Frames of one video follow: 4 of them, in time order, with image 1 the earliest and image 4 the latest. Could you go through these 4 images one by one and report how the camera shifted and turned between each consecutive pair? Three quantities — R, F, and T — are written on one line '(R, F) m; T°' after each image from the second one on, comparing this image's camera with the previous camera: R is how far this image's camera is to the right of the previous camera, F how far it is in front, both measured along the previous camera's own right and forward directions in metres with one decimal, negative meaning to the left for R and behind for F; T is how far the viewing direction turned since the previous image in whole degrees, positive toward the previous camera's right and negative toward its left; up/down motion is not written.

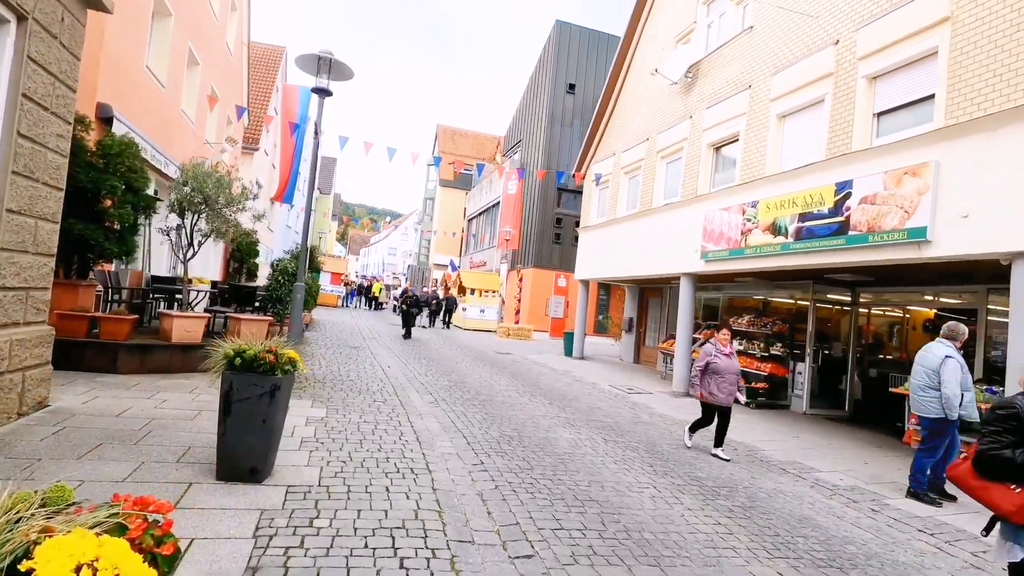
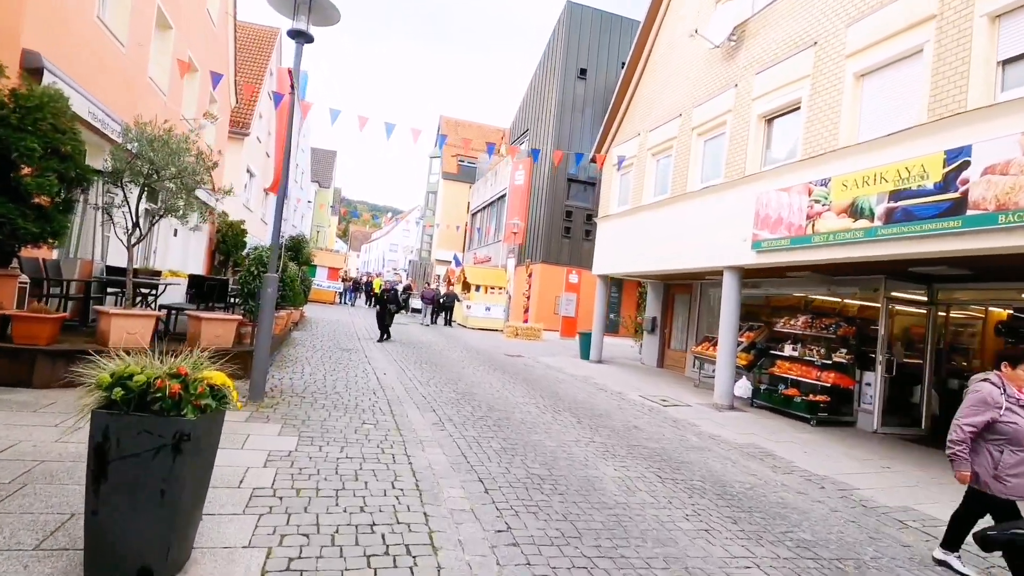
(-0.3, +1.7) m; 0°
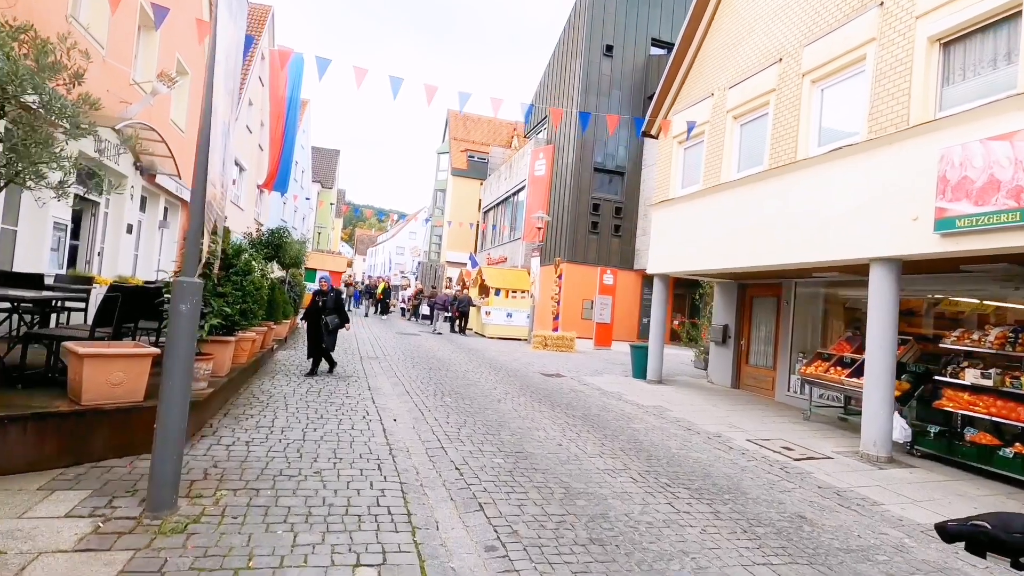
(-0.8, +3.2) m; -1°
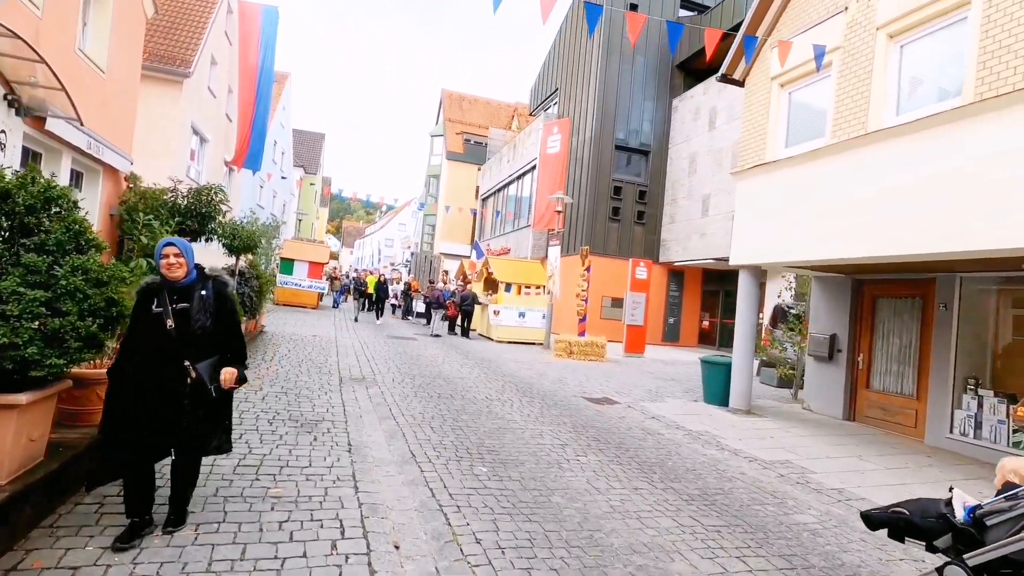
(-0.9, +3.6) m; +1°
